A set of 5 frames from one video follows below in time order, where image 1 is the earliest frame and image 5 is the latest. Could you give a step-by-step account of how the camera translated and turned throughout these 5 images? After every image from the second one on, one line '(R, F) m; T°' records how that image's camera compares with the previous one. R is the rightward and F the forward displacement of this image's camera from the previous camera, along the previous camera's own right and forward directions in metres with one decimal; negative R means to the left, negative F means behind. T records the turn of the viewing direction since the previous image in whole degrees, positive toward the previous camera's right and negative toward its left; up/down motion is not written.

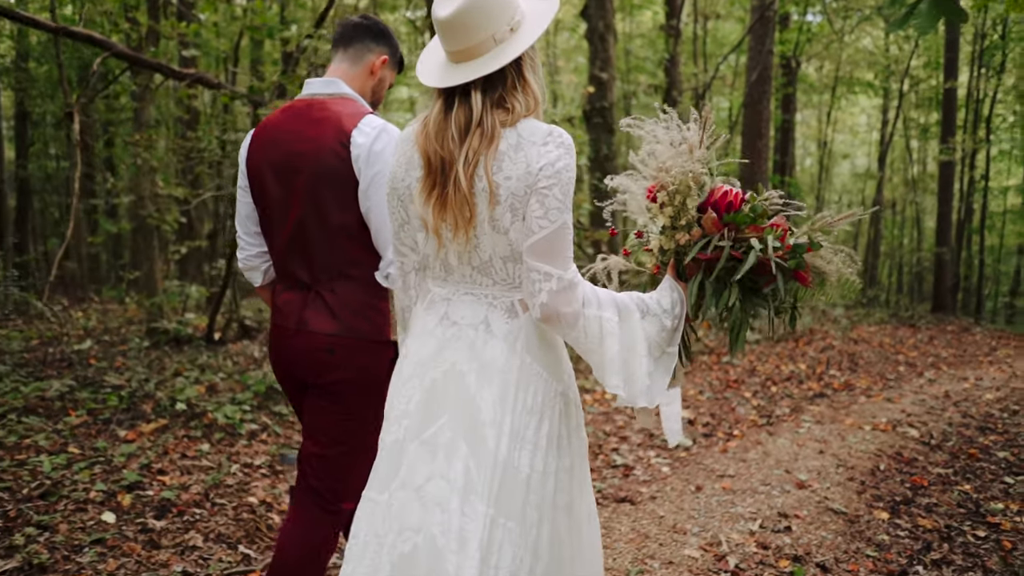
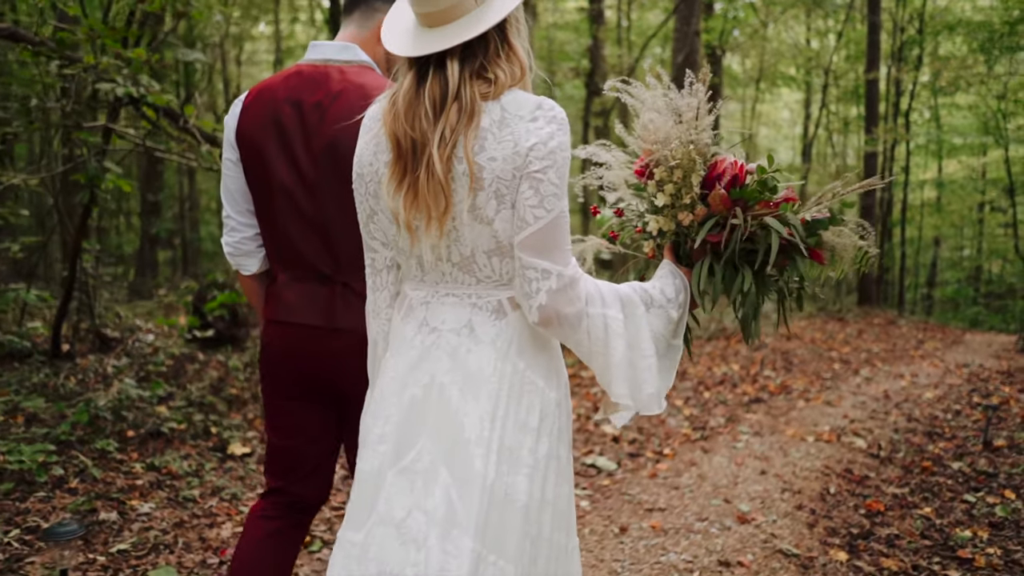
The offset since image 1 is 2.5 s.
(+0.2, +0.9) m; +5°
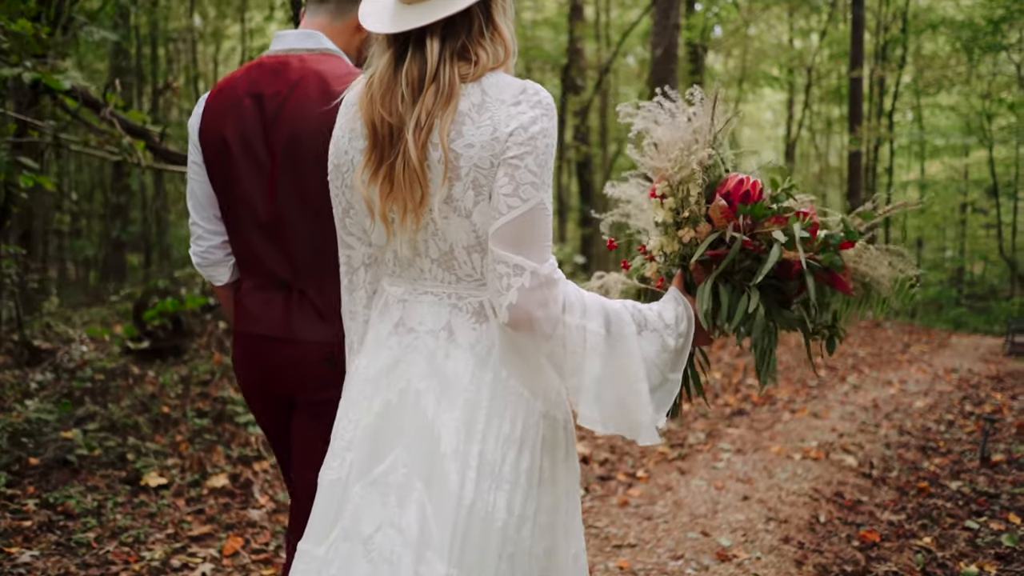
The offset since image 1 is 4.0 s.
(+0.2, +0.5) m; +1°
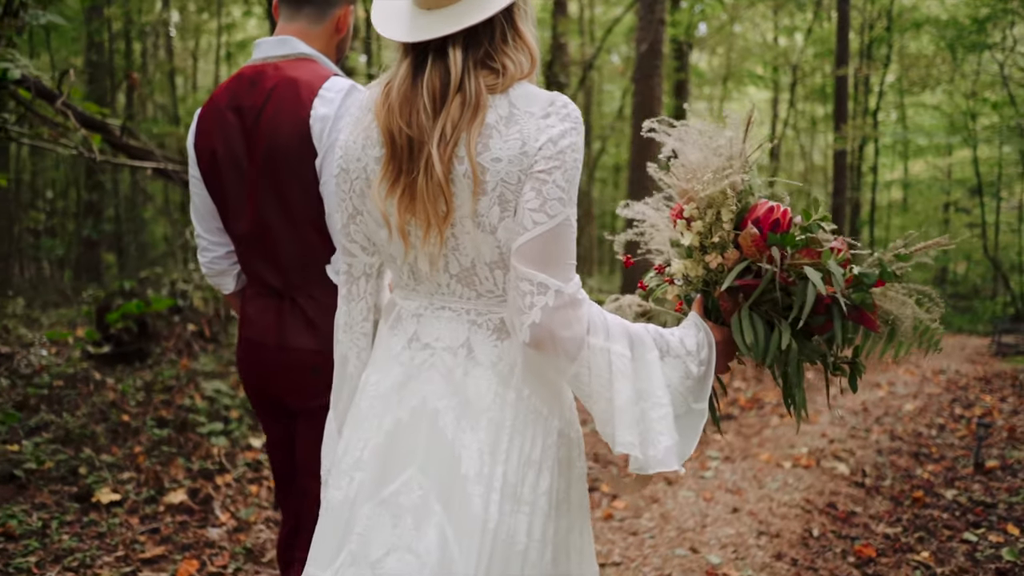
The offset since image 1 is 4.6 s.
(0.0, +0.2) m; +1°
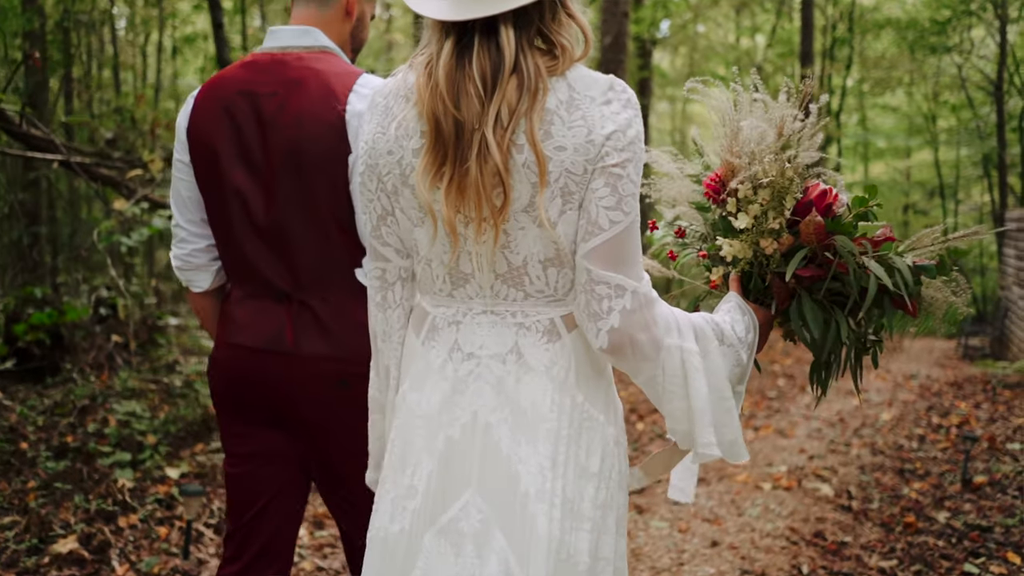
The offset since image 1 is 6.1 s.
(+0.1, +0.5) m; +3°
